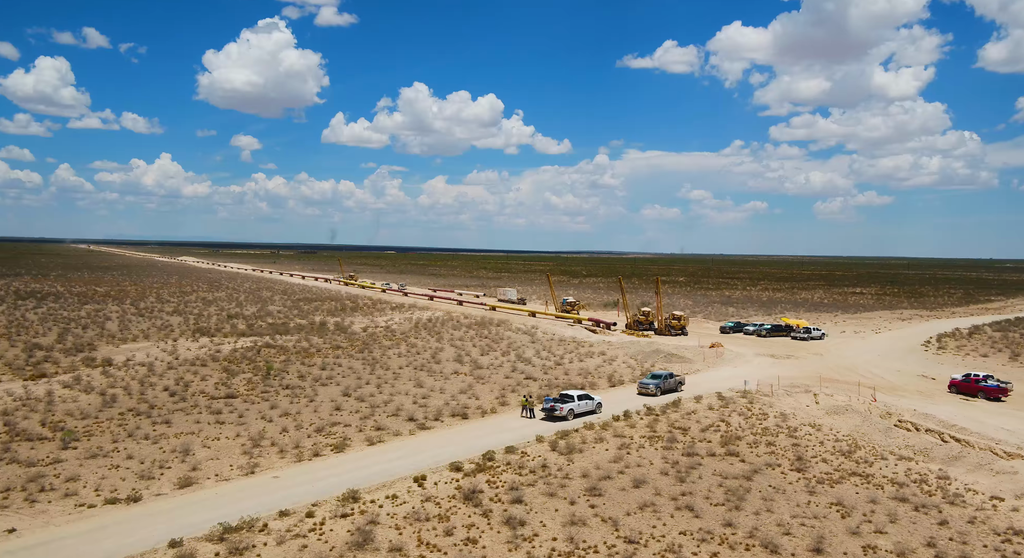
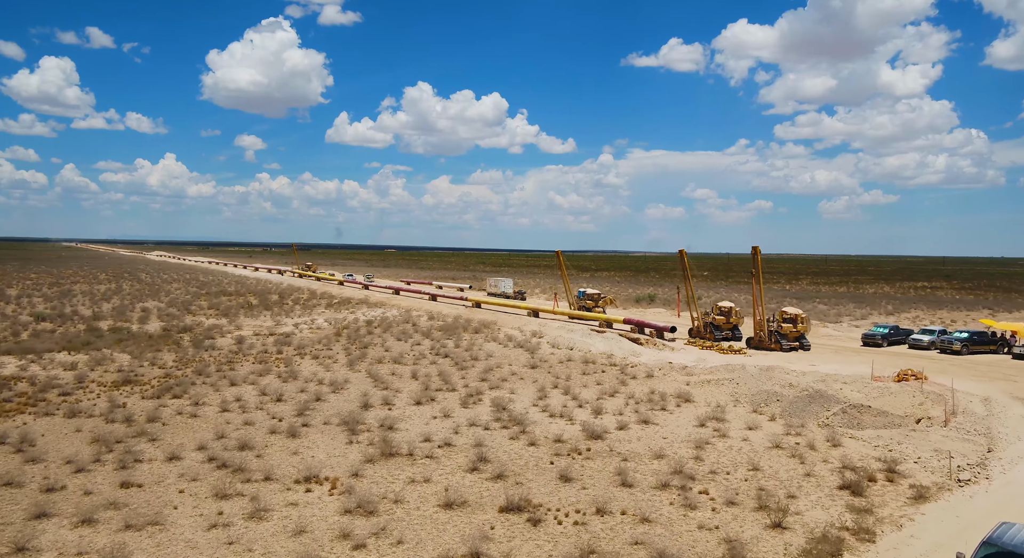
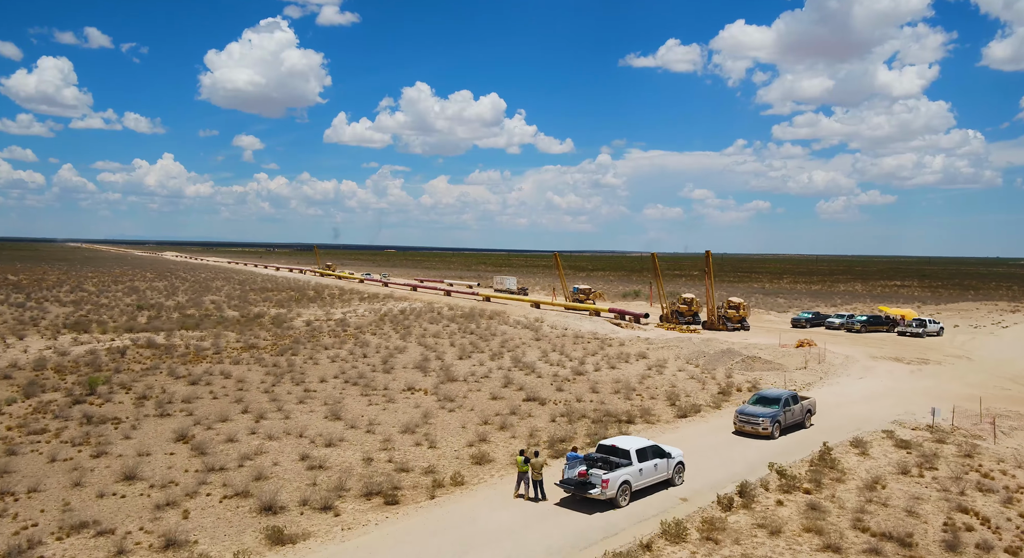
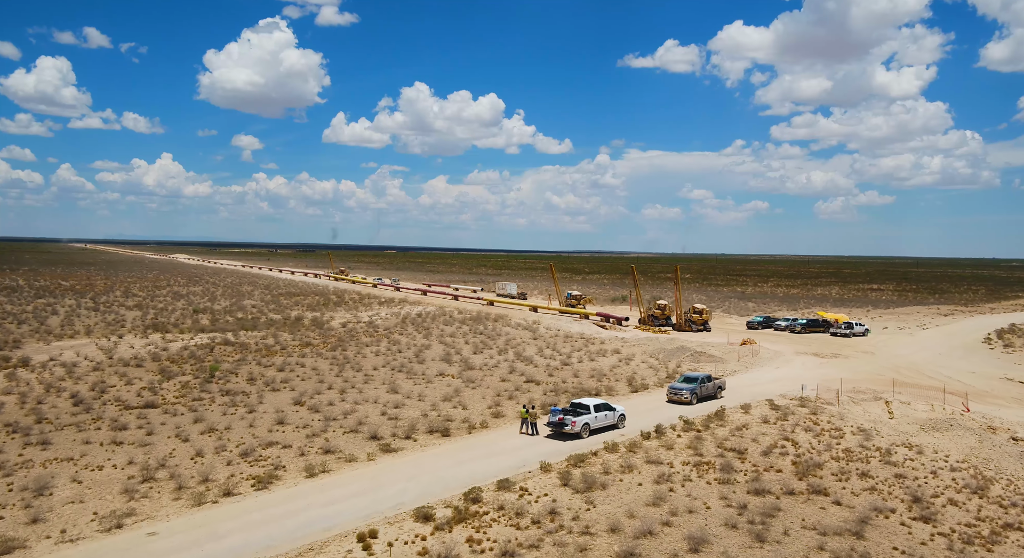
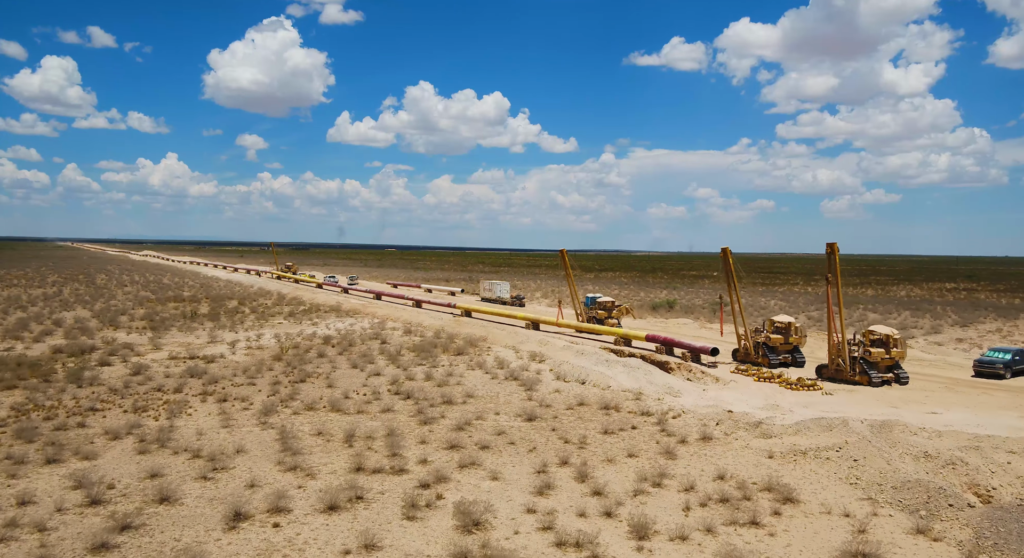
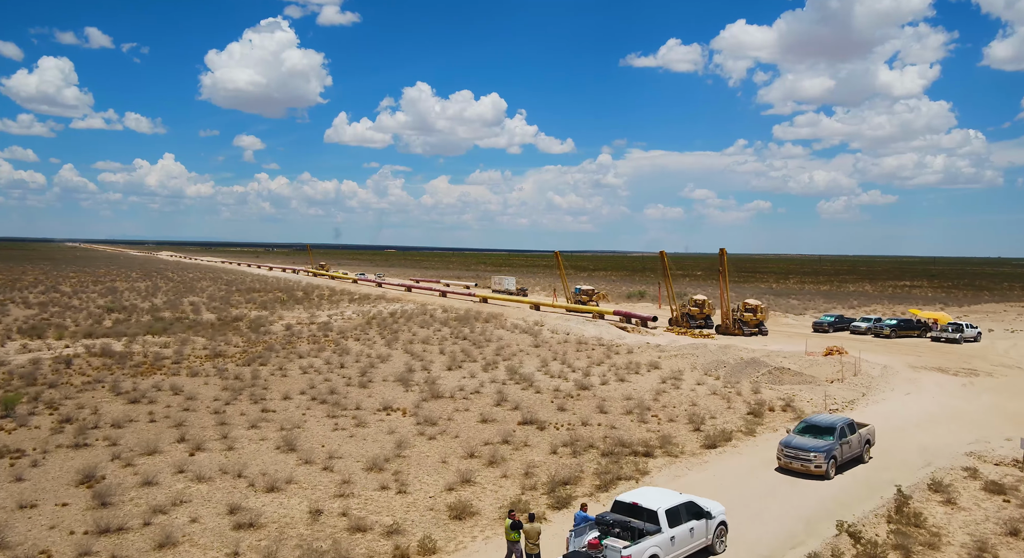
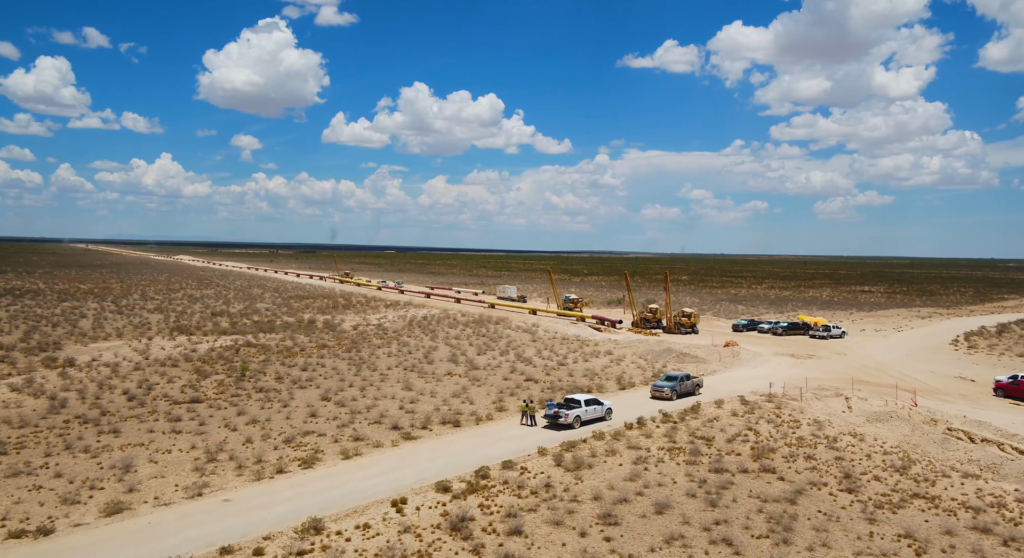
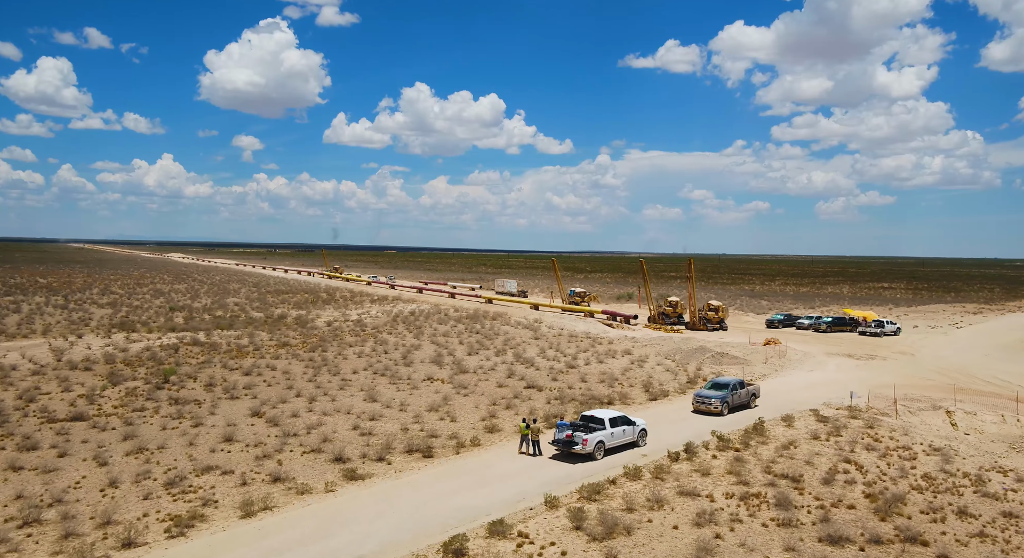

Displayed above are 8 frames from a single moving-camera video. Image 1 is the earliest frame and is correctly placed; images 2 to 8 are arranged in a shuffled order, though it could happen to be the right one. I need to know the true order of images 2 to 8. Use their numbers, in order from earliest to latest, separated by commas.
7, 4, 8, 3, 6, 2, 5
